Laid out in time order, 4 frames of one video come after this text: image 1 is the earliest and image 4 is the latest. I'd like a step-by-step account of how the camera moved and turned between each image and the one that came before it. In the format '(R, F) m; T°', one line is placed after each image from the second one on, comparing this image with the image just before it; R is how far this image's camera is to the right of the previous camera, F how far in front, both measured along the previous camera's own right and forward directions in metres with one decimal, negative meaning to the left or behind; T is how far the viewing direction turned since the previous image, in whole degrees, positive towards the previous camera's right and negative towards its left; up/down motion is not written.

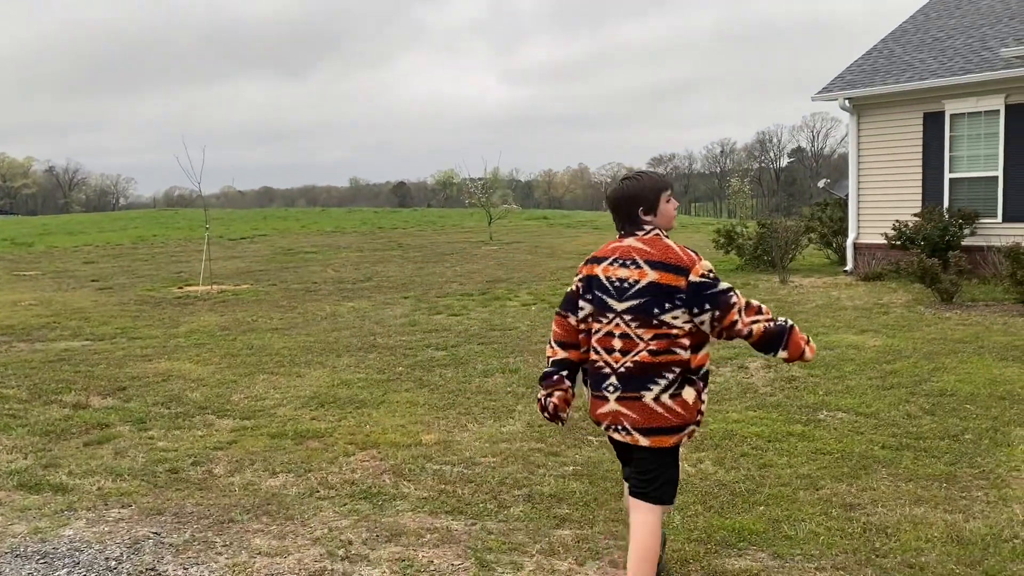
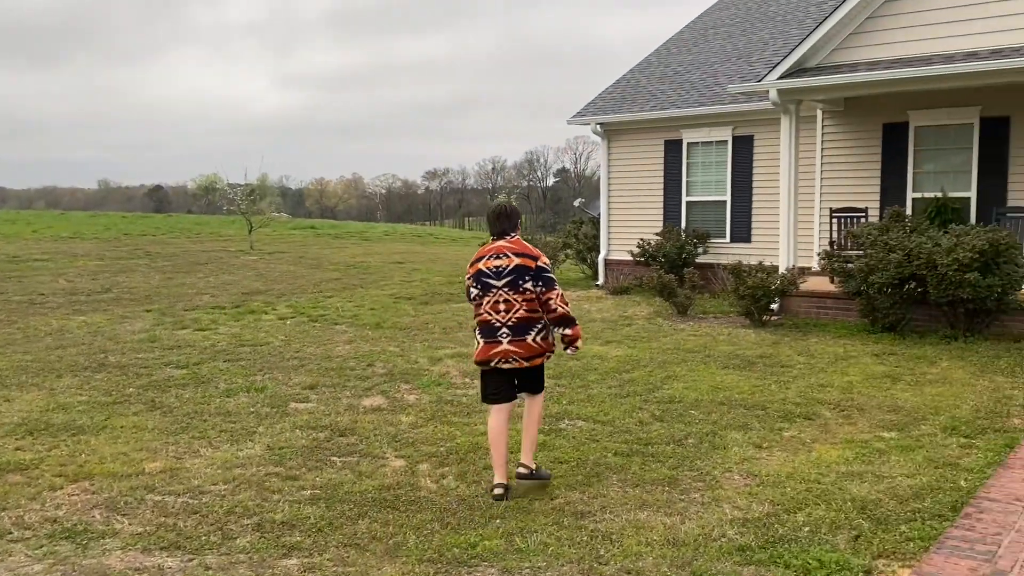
(+0.2, +0.1) m; +15°
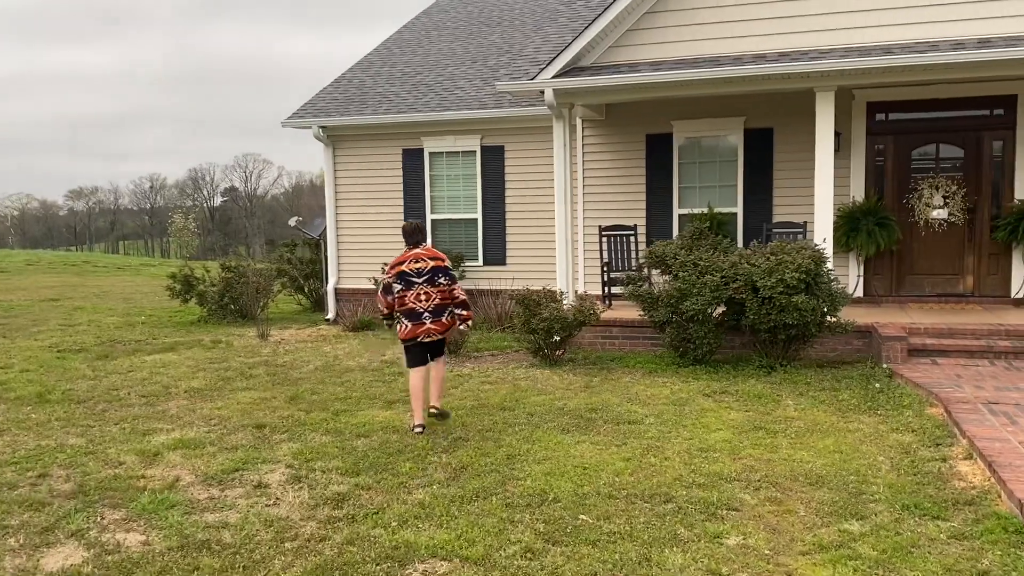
(-0.5, +2.1) m; +21°
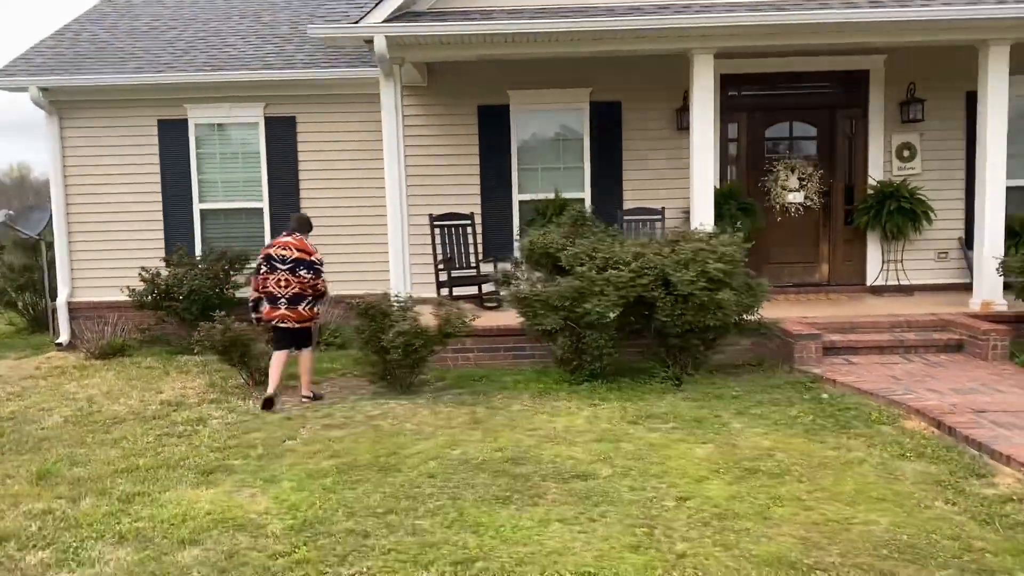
(-0.7, +1.9) m; +17°
